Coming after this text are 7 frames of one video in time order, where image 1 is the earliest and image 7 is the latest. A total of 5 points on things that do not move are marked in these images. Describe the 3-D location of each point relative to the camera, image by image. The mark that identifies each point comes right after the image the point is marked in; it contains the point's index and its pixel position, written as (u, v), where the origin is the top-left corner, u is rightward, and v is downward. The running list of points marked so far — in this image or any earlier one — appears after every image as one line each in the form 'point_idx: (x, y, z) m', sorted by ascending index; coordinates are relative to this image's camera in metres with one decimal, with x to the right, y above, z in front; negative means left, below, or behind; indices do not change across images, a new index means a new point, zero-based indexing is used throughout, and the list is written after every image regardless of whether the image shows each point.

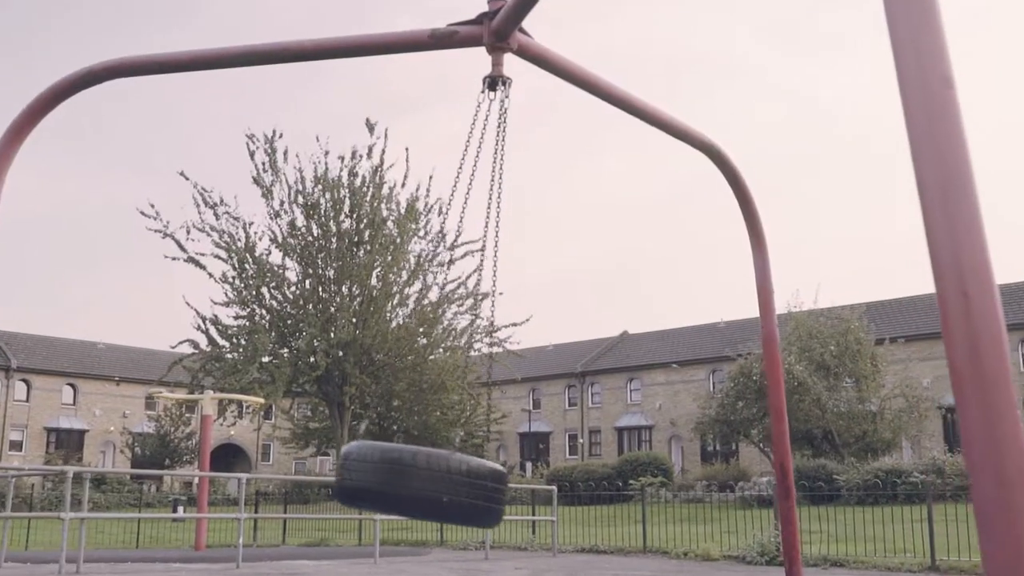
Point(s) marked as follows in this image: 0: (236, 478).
0: (-4.6, -3.0, +15.6) m
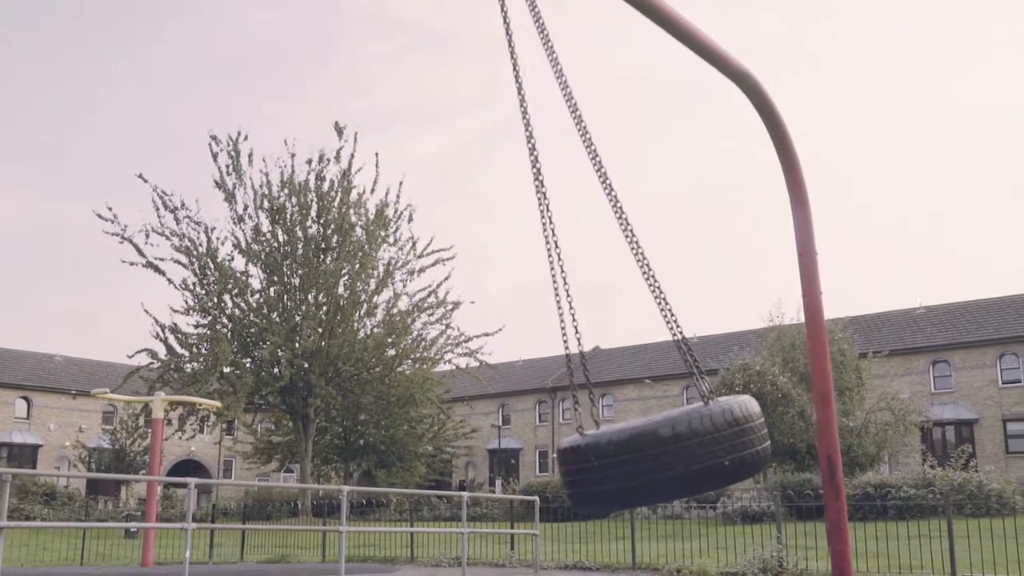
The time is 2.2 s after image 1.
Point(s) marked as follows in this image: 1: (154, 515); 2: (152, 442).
0: (-4.9, -2.9, +14.3) m
1: (-5.6, -3.4, +14.9) m
2: (-5.7, -2.3, +15.2) m
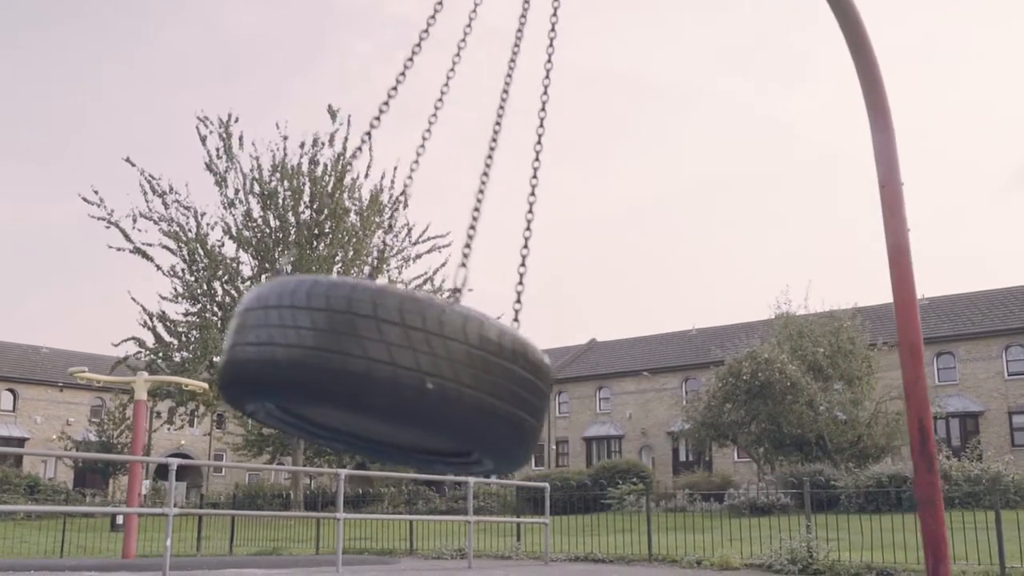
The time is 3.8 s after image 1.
0: (-4.8, -2.6, +13.5) m
1: (-5.5, -3.1, +14.1) m
2: (-5.6, -2.0, +14.3) m
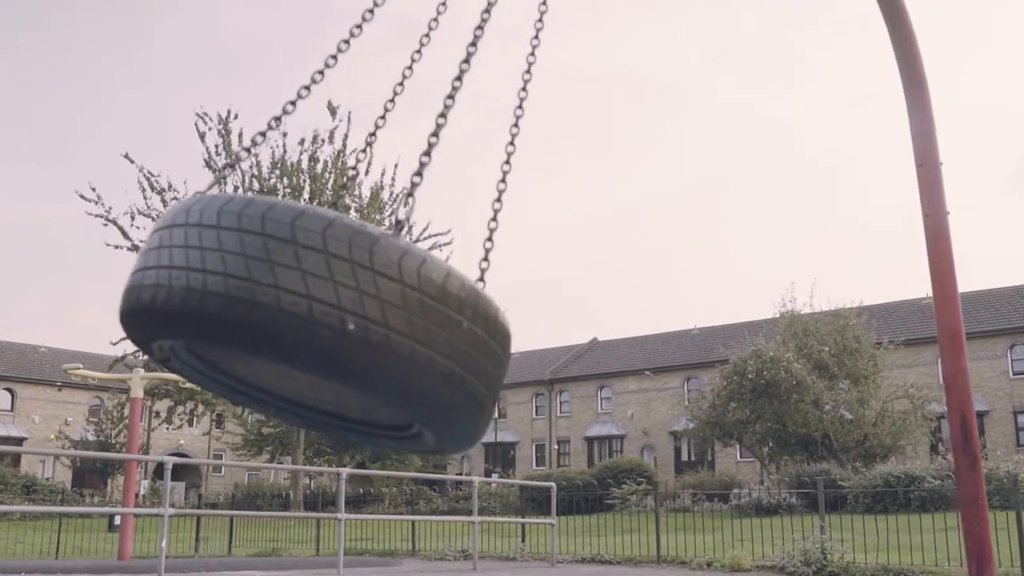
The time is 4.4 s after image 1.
0: (-4.8, -2.5, +13.2) m
1: (-5.4, -3.0, +13.8) m
2: (-5.5, -1.9, +14.1) m
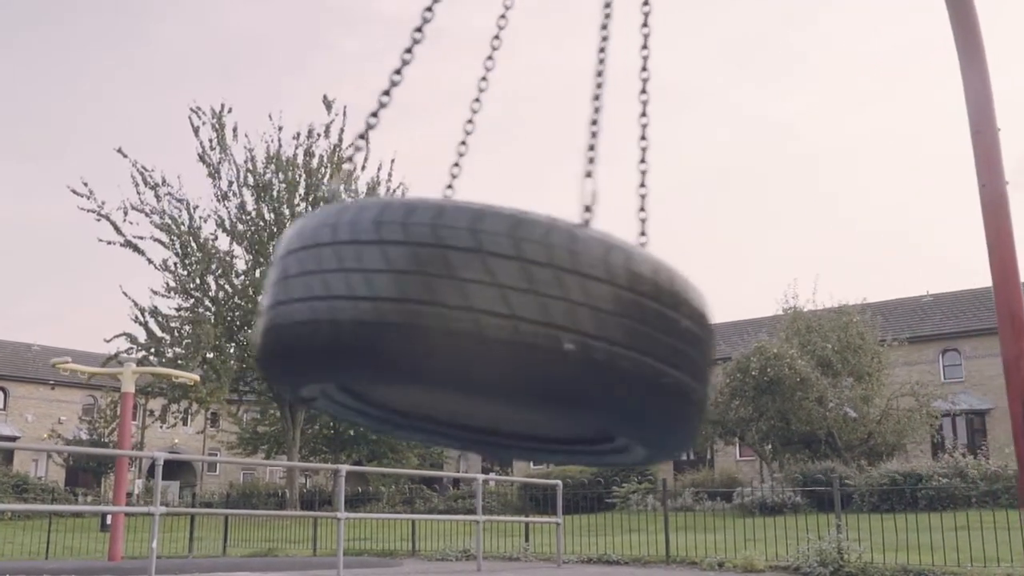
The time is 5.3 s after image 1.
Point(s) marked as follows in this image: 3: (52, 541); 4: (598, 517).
0: (-4.7, -2.4, +12.8) m
1: (-5.4, -2.9, +13.4) m
2: (-5.5, -1.8, +13.7) m
3: (-8.0, -4.4, +16.8) m
4: (+1.7, -4.4, +18.6) m
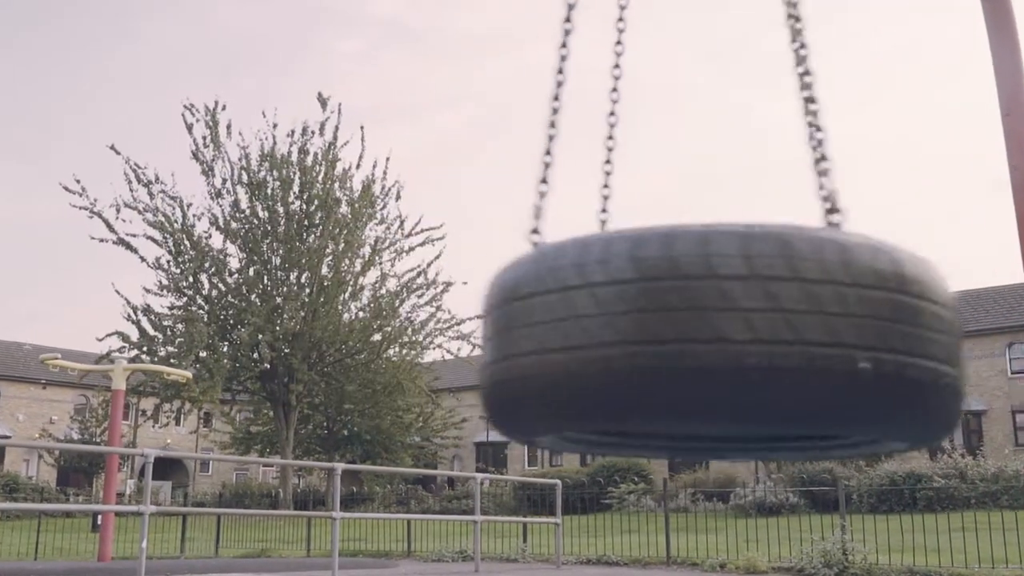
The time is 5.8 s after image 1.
0: (-4.8, -2.4, +12.6) m
1: (-5.4, -2.8, +13.2) m
2: (-5.5, -1.8, +13.5) m
3: (-8.1, -4.4, +16.6) m
4: (+1.7, -4.4, +18.4) m
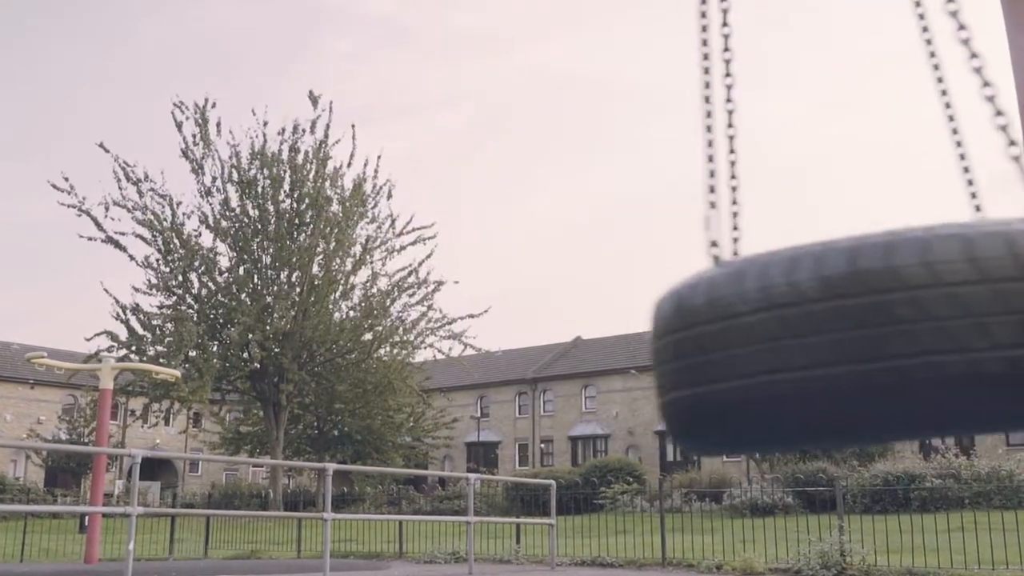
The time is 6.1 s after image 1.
0: (-4.8, -2.4, +12.4) m
1: (-5.5, -2.8, +13.0) m
2: (-5.6, -1.7, +13.3) m
3: (-8.2, -4.3, +16.4) m
4: (+1.5, -4.4, +18.3) m
